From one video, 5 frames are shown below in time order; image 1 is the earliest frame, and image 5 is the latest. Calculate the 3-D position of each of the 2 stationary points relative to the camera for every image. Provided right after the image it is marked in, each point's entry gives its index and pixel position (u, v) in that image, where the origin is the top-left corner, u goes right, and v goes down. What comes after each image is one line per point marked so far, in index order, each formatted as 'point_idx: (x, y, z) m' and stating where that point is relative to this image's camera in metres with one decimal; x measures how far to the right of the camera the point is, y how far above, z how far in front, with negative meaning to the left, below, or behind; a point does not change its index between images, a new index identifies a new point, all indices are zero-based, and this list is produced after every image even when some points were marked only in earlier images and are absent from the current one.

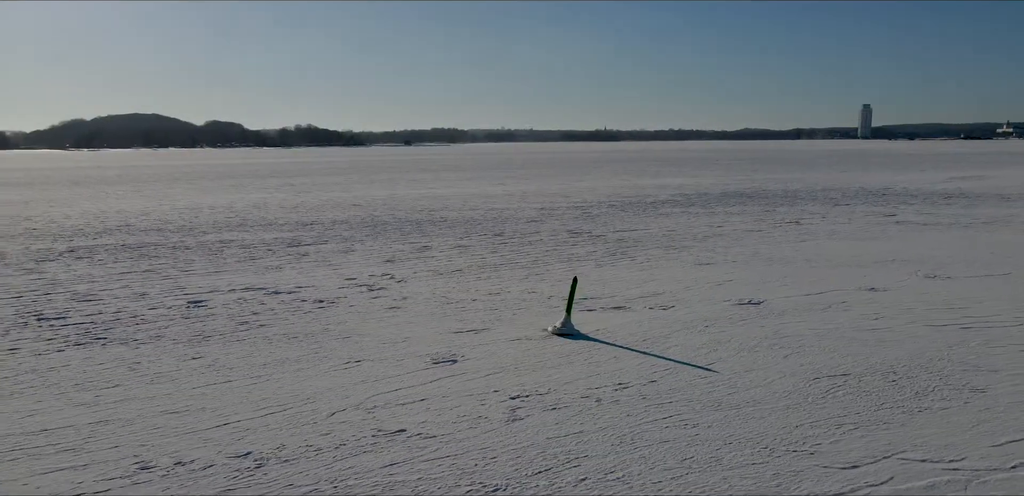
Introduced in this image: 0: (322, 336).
0: (-2.0, -0.9, +7.4) m
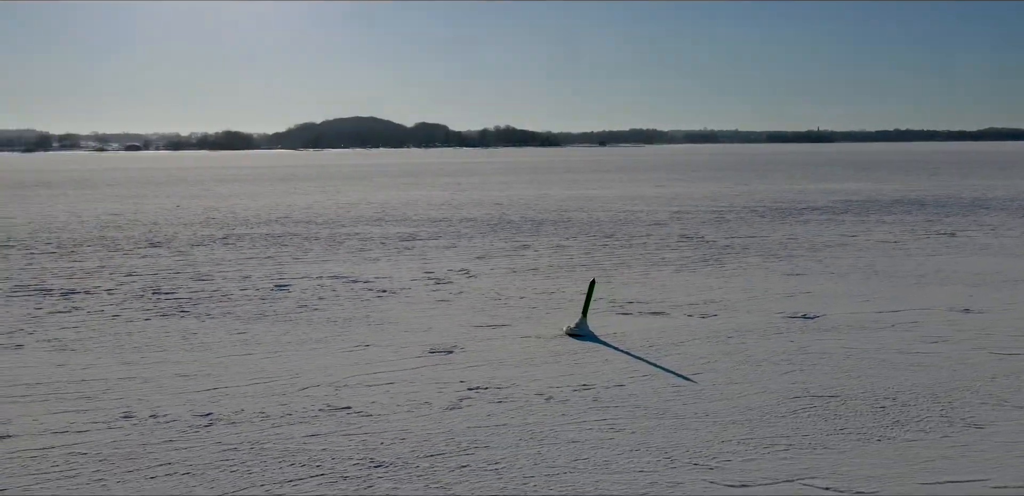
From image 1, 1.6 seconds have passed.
0: (-1.7, -0.8, +8.1) m
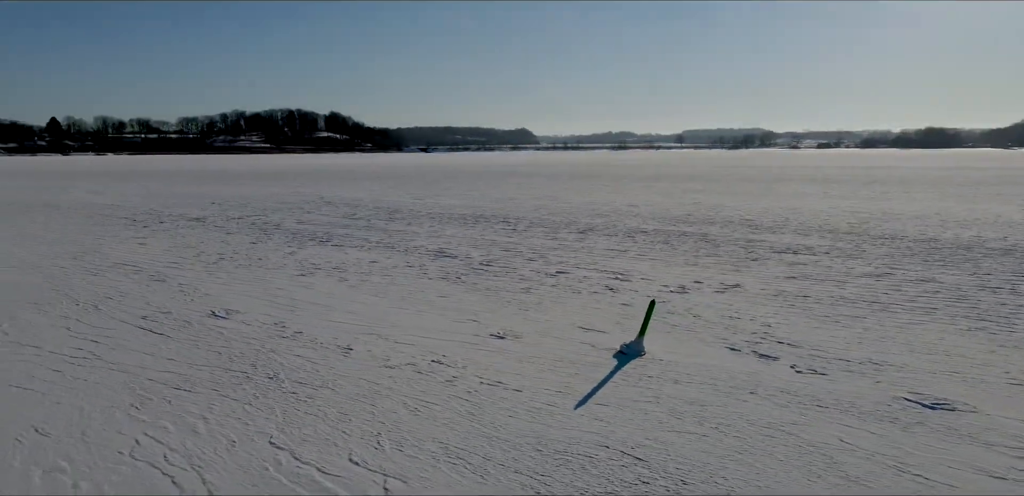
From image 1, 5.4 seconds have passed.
0: (+0.1, -0.8, +9.7) m
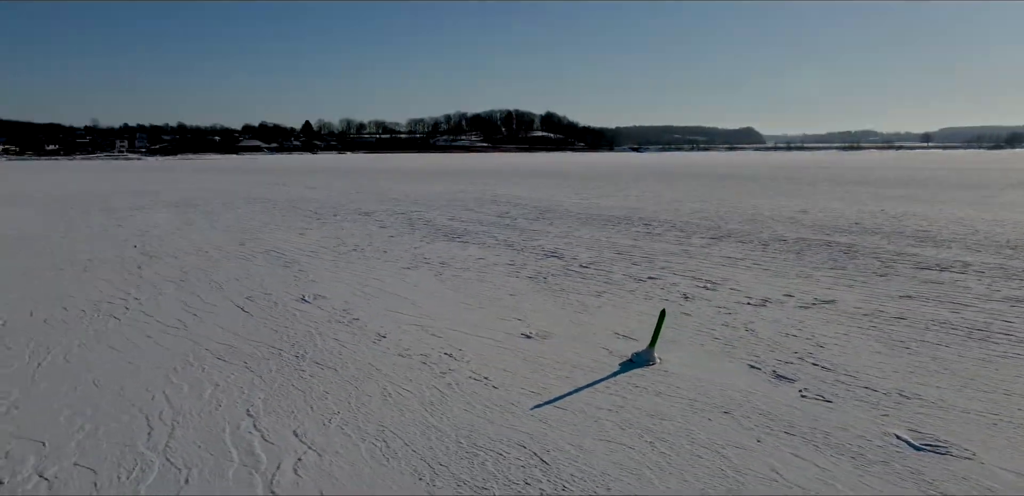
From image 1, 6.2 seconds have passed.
0: (+0.8, -0.8, +9.8) m
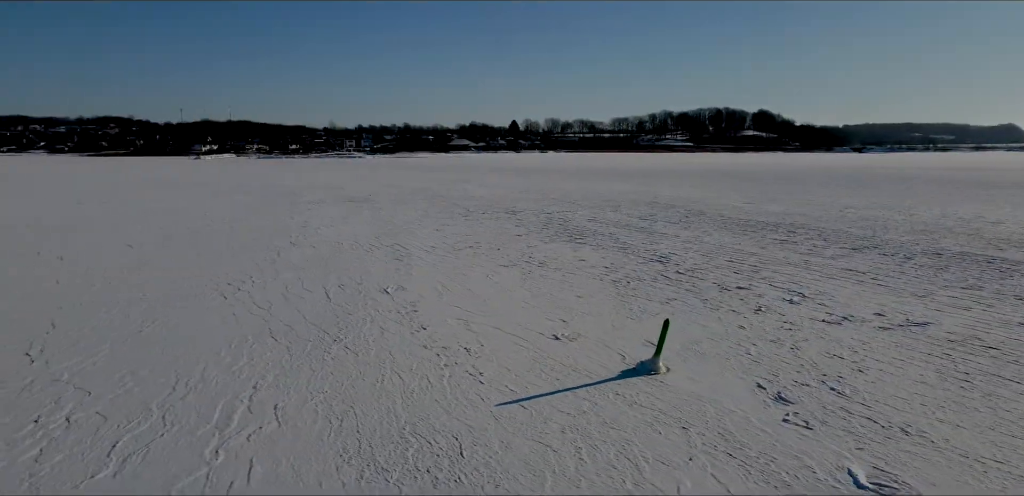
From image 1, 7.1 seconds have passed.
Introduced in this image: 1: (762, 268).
0: (+1.6, -0.9, +9.7) m
1: (+4.5, -0.4, +13.3) m
